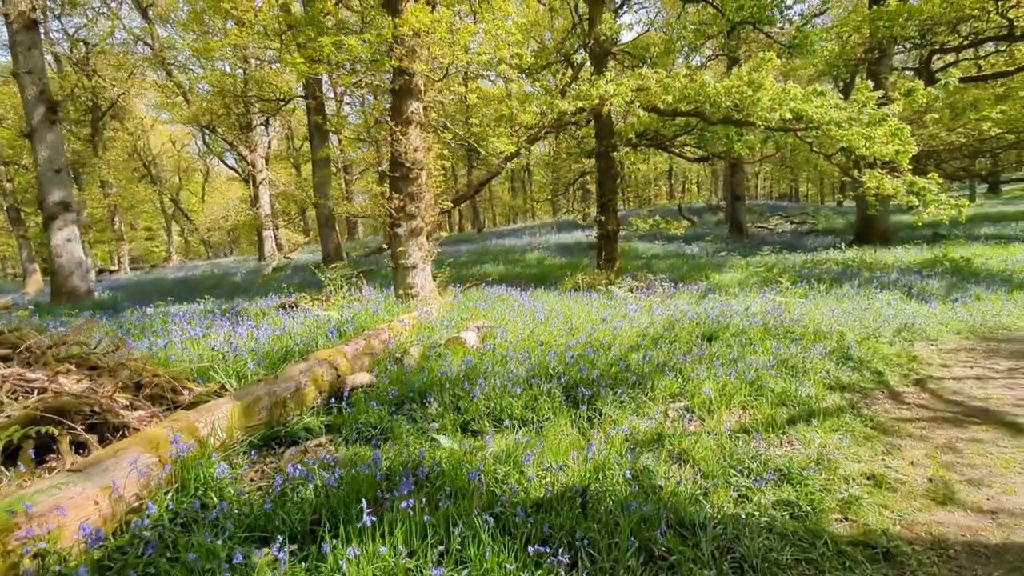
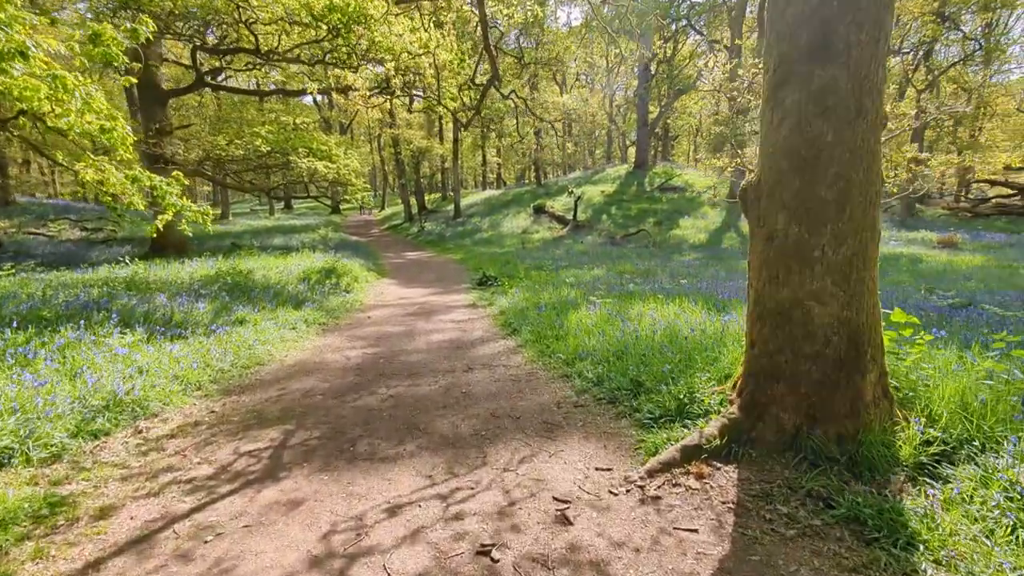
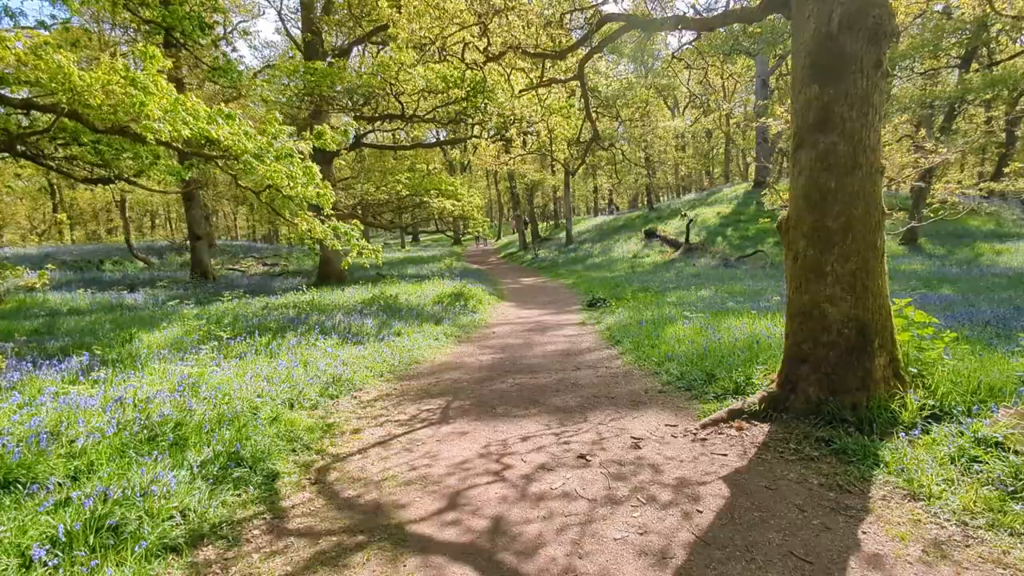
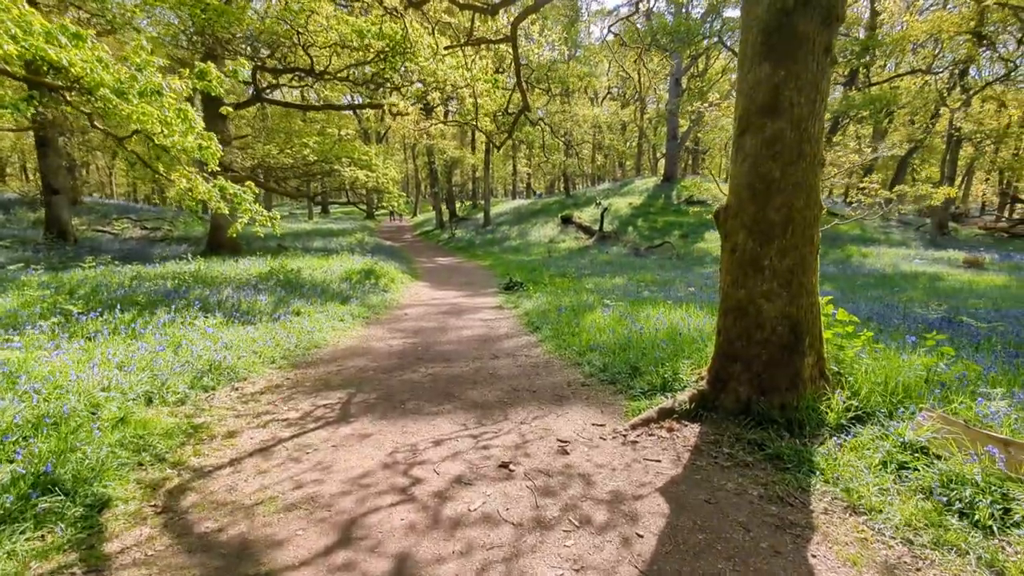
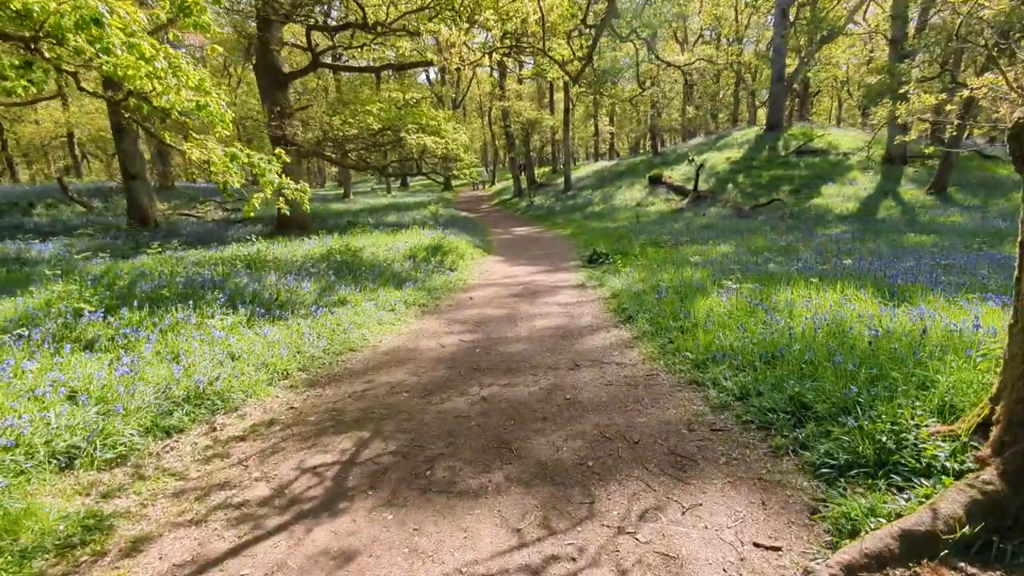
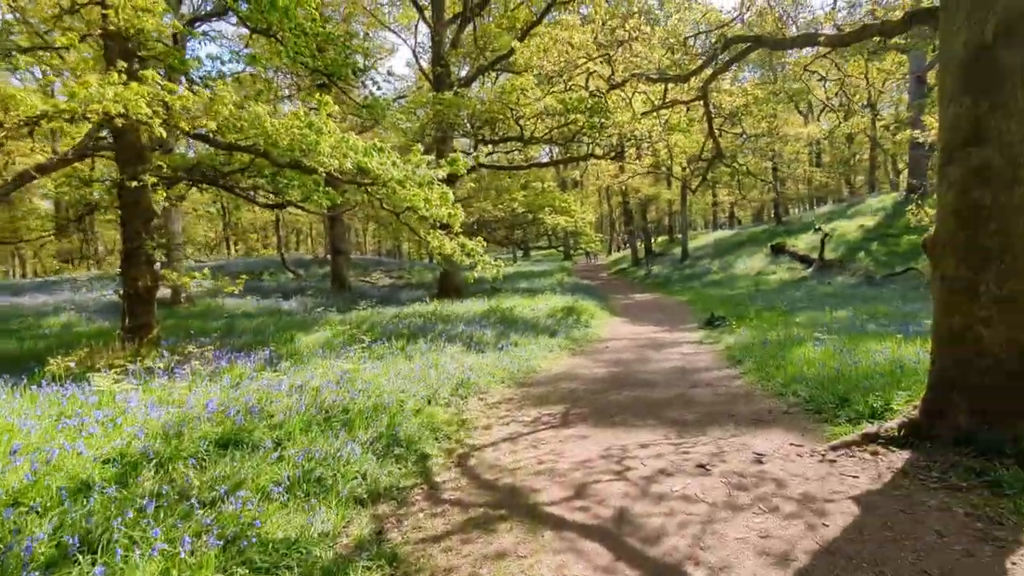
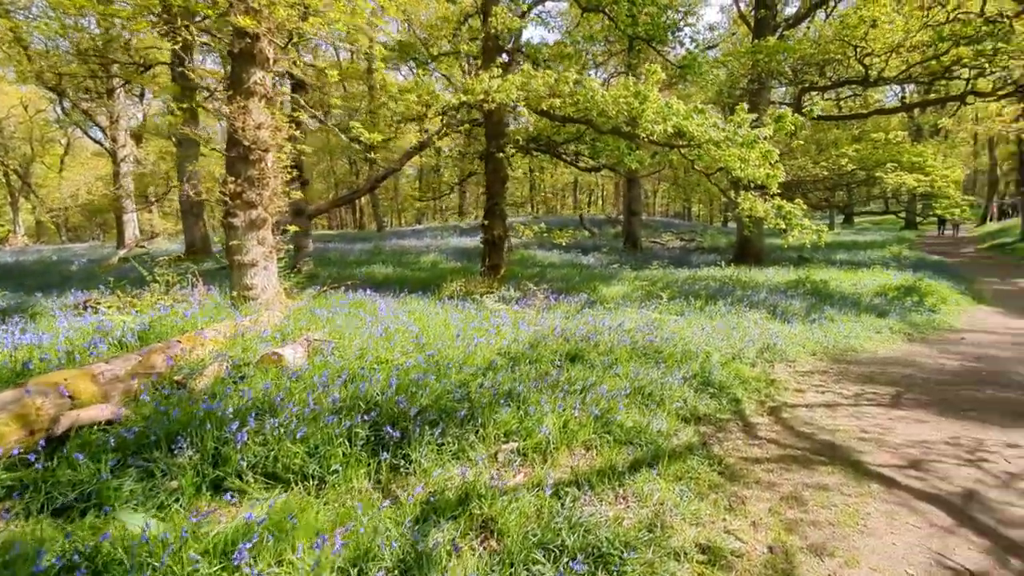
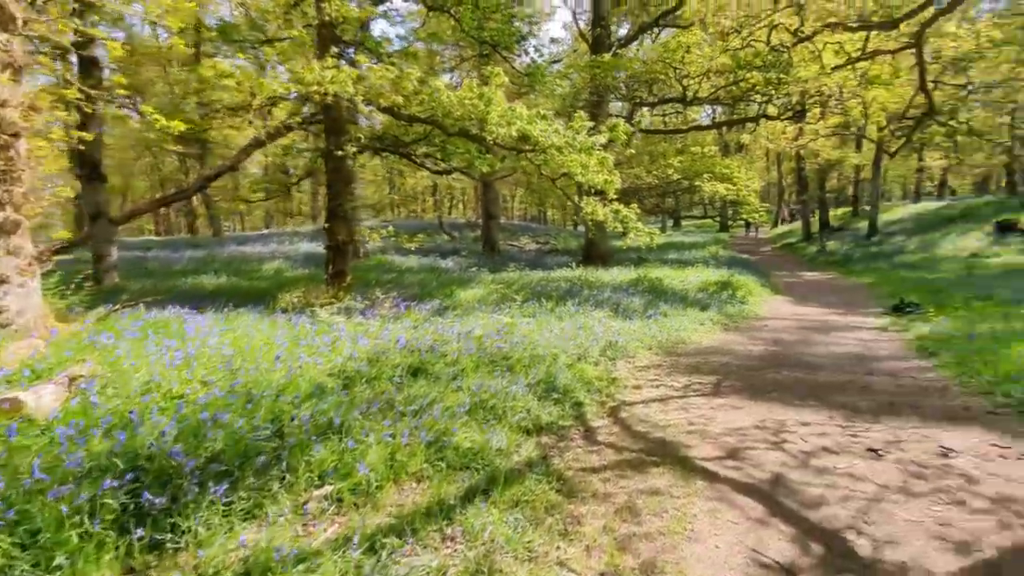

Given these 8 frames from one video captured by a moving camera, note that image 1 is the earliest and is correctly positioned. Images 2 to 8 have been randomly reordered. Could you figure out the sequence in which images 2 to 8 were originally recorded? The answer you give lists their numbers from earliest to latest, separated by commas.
7, 8, 6, 3, 4, 2, 5
